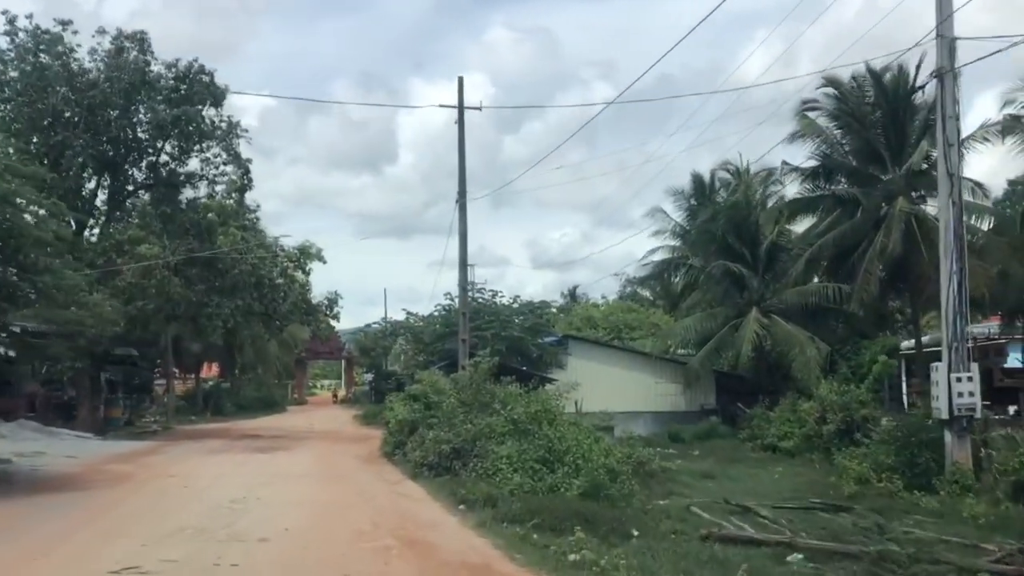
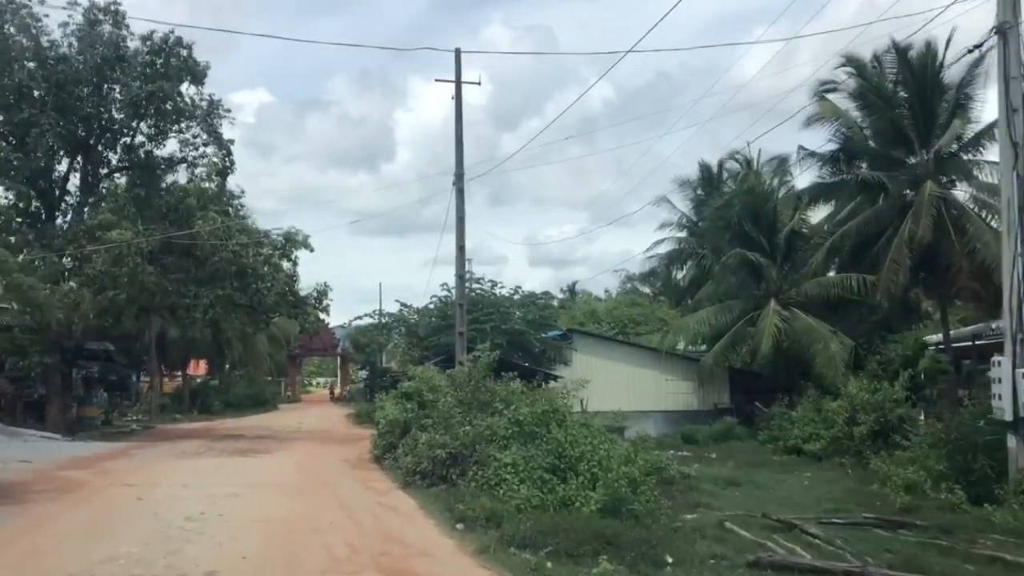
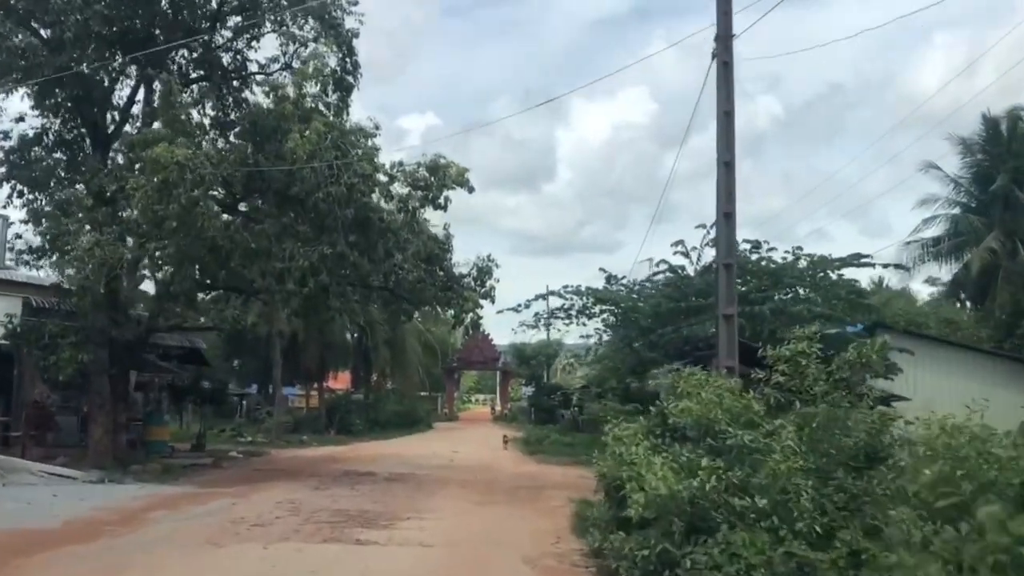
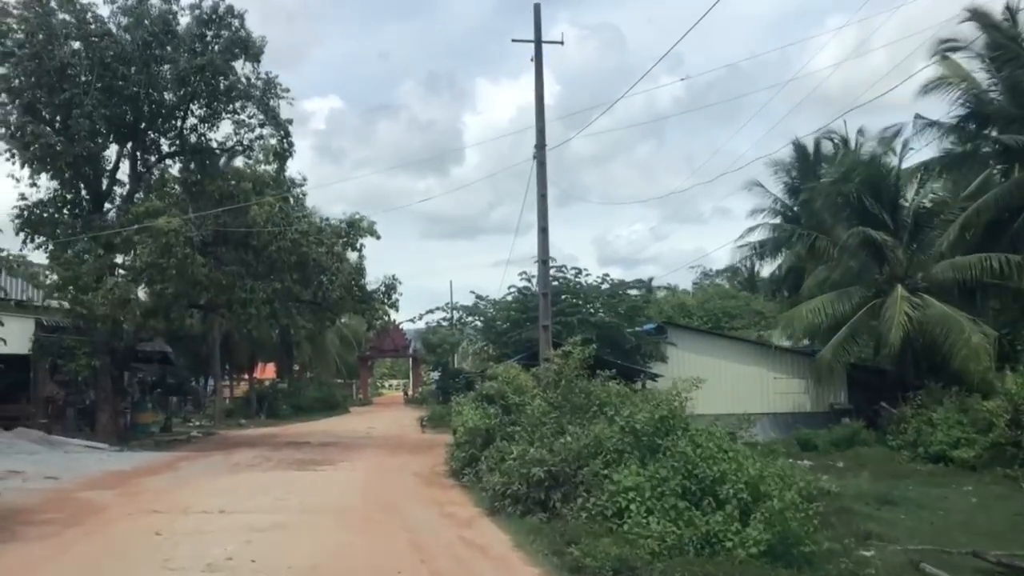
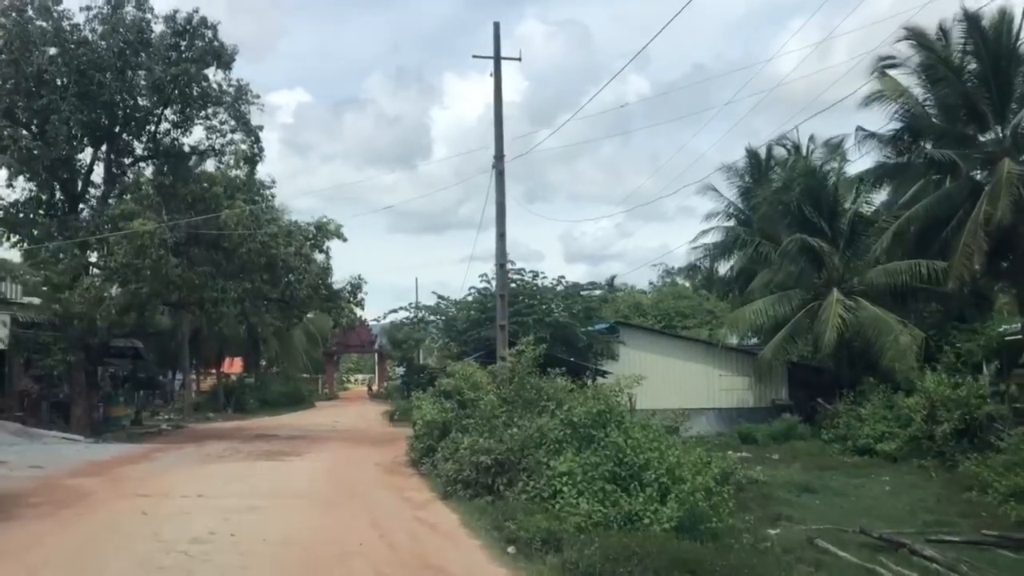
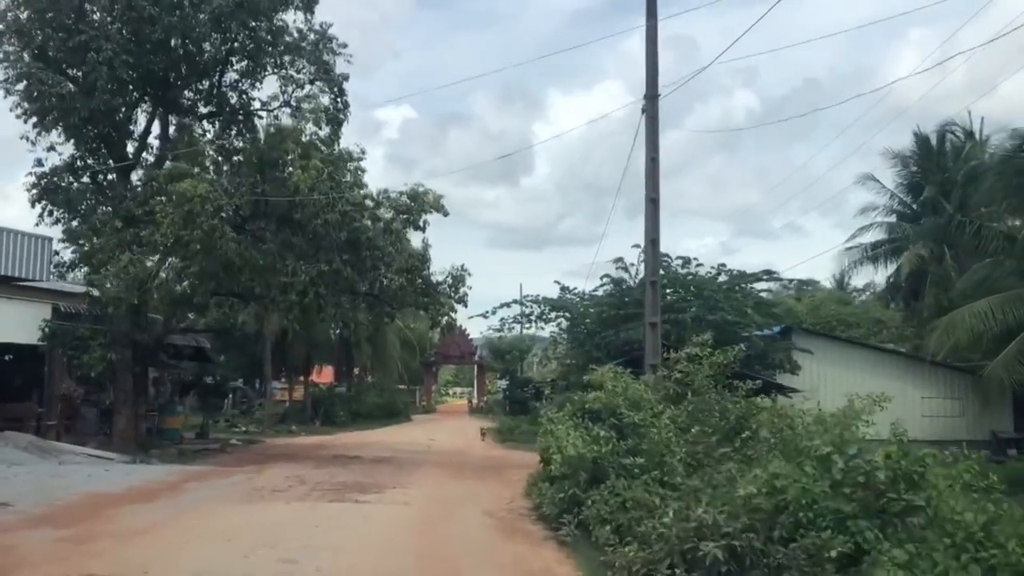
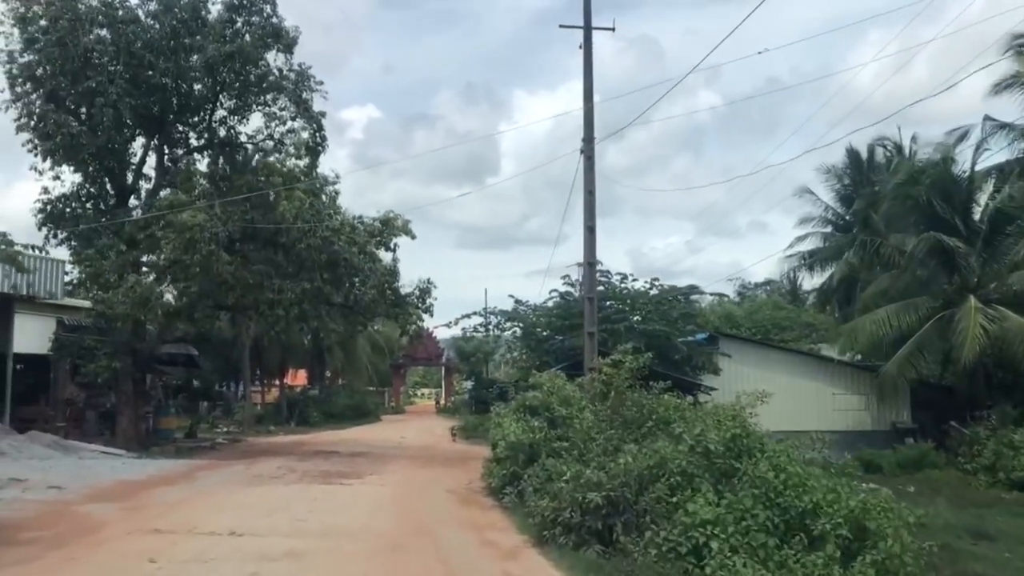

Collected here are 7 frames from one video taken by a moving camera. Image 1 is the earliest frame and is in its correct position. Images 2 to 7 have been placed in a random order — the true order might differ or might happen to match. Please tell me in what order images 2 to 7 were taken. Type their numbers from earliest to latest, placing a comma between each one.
2, 5, 4, 7, 6, 3
